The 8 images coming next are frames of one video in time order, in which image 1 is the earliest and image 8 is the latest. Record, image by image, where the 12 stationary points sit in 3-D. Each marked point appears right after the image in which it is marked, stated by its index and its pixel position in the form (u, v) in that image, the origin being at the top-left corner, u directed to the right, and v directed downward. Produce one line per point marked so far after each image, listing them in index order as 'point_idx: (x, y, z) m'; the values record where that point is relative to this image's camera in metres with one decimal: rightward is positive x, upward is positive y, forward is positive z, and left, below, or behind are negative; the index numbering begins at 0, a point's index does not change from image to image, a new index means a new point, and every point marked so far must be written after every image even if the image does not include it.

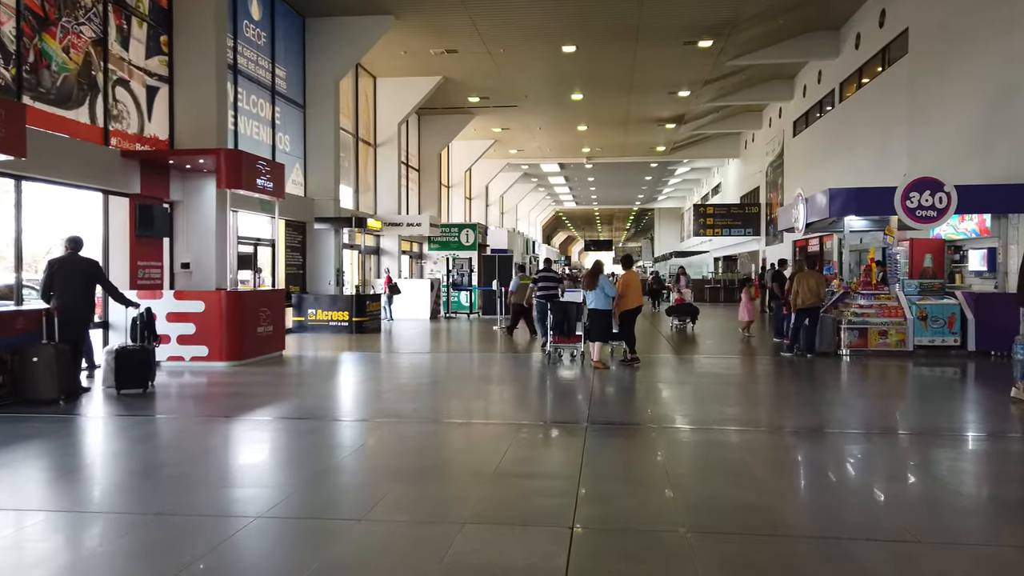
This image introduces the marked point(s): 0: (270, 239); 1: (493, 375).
0: (-4.9, +1.0, +14.9) m
1: (-0.2, -1.2, +10.1) m
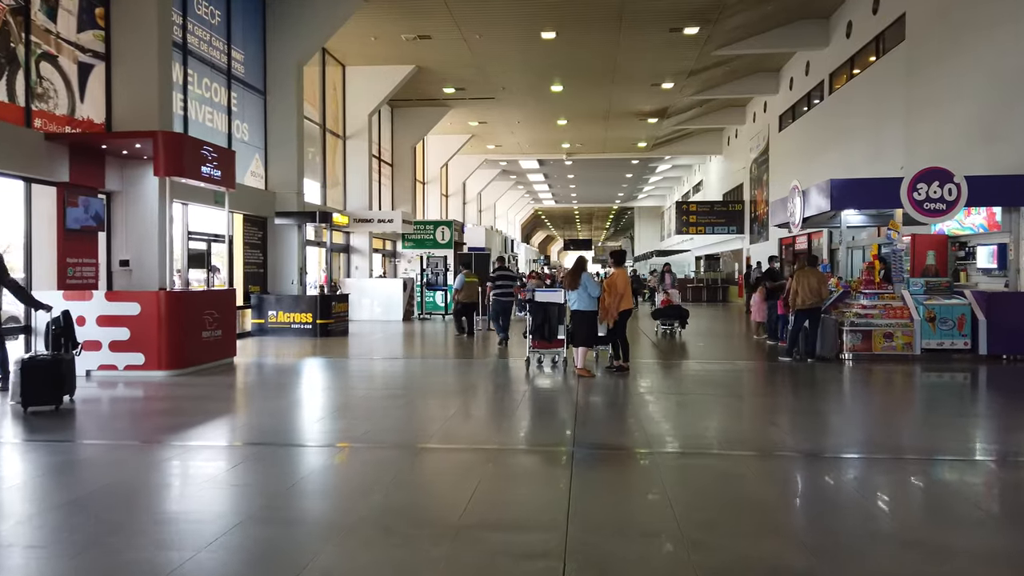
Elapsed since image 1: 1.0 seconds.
0: (-5.4, +1.0, +13.7) m
1: (-0.5, -1.2, +9.1) m
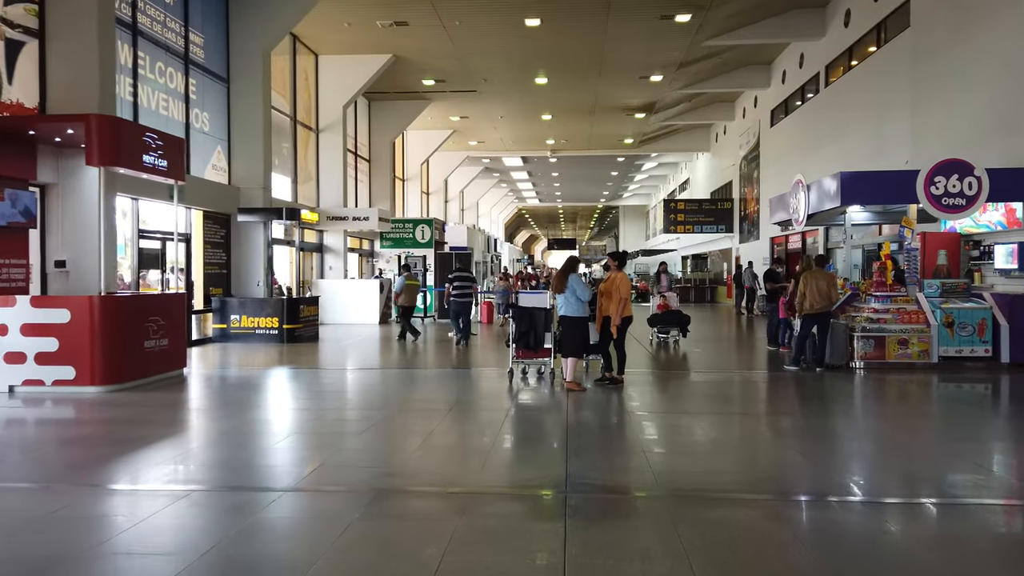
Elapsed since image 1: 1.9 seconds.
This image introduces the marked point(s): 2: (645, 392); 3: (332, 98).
0: (-5.7, +0.9, +12.7) m
1: (-0.7, -1.2, +8.1) m
2: (+1.5, -1.2, +8.3) m
3: (-4.7, +4.9, +19.0) m
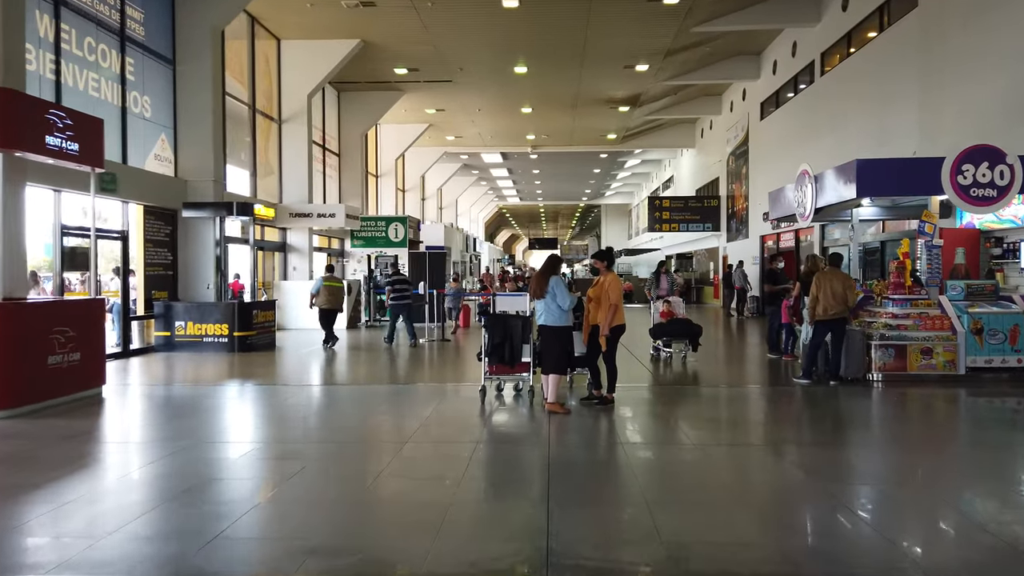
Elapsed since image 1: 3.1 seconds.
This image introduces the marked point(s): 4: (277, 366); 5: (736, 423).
0: (-6.0, +0.9, +11.3) m
1: (-1.0, -1.3, +6.9) m
2: (+1.3, -1.2, +7.1) m
3: (-5.2, +4.9, +17.7) m
4: (-3.7, -1.2, +11.7) m
5: (+2.1, -1.3, +7.0) m
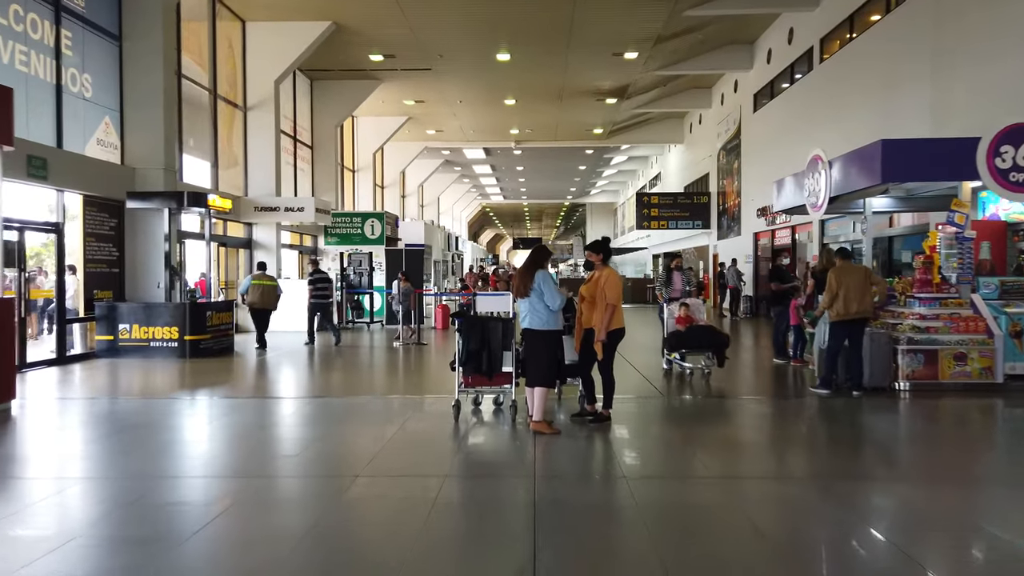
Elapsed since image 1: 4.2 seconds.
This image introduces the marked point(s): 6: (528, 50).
0: (-6.3, +0.9, +10.1) m
1: (-1.1, -1.2, +5.8) m
2: (+1.1, -1.2, +6.1) m
3: (-5.6, +4.9, +16.6) m
4: (-4.0, -1.2, +10.5) m
5: (+2.0, -1.3, +6.0) m
6: (+0.4, +6.1, +19.0) m
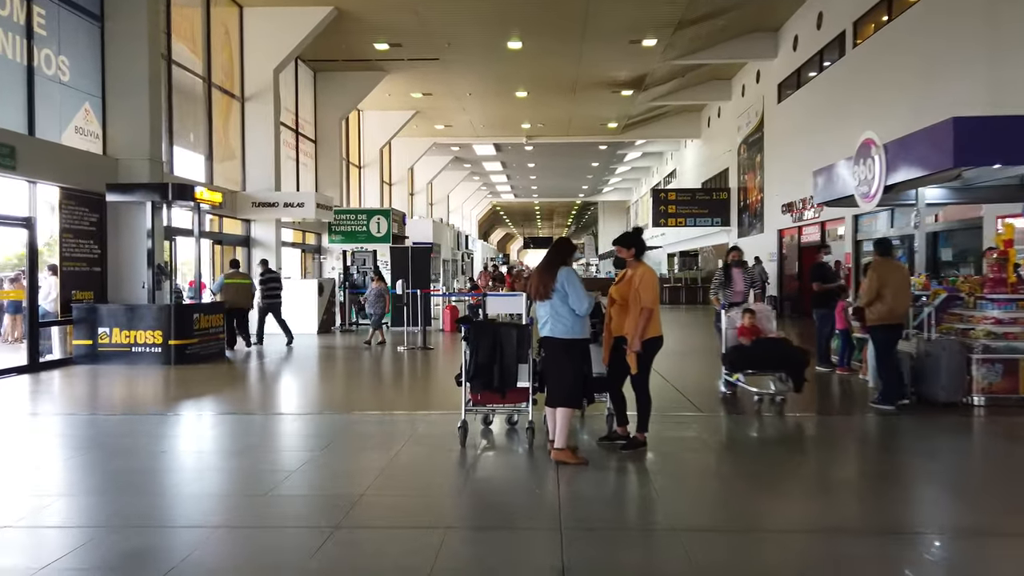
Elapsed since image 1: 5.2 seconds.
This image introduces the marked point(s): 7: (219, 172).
0: (-6.1, +0.9, +9.3) m
1: (-1.0, -1.2, +4.9) m
2: (+1.2, -1.2, +5.1) m
3: (-5.4, +4.9, +15.7) m
4: (-3.8, -1.2, +9.6) m
5: (+2.1, -1.3, +5.0) m
6: (+0.7, +6.1, +18.0) m
7: (-6.0, +2.4, +15.2) m
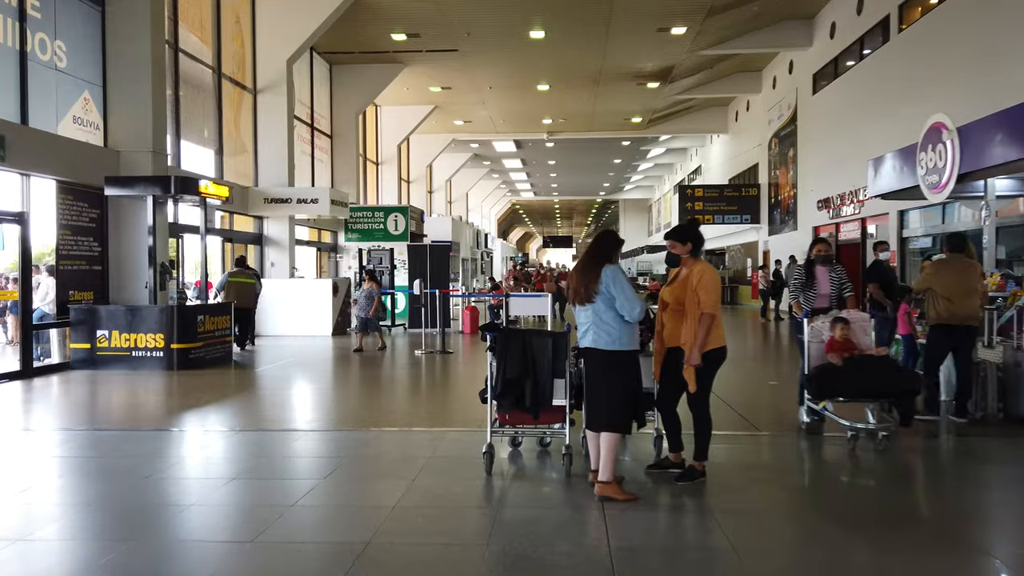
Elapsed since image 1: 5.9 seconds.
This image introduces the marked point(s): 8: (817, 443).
0: (-5.8, +0.9, +8.7) m
1: (-0.8, -1.2, +4.2) m
2: (+1.4, -1.2, +4.3) m
3: (-4.9, +4.9, +15.1) m
4: (-3.5, -1.2, +9.0) m
5: (+2.3, -1.3, +4.2) m
6: (+1.2, +6.1, +17.2) m
7: (-5.6, +2.4, +14.6) m
8: (+2.2, -1.2, +5.4) m
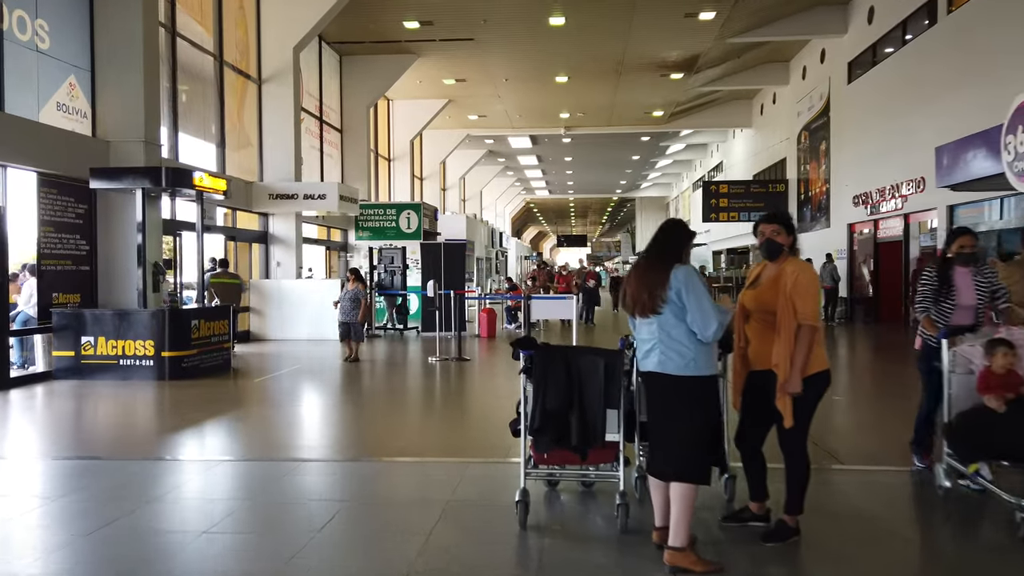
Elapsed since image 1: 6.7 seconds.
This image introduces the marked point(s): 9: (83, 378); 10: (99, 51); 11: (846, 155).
0: (-5.6, +0.9, +7.9) m
1: (-0.6, -1.3, +3.3) m
2: (+1.6, -1.2, +3.4) m
3: (-4.5, +4.9, +14.3) m
4: (-3.2, -1.2, +8.1) m
5: (+2.5, -1.3, +3.3) m
6: (+1.6, +6.1, +16.3) m
7: (-5.2, +2.4, +13.8) m
8: (+2.4, -1.2, +4.5) m
9: (-5.1, -1.1, +8.8) m
10: (-5.2, +3.0, +9.3) m
11: (+8.3, +3.3, +18.3) m
